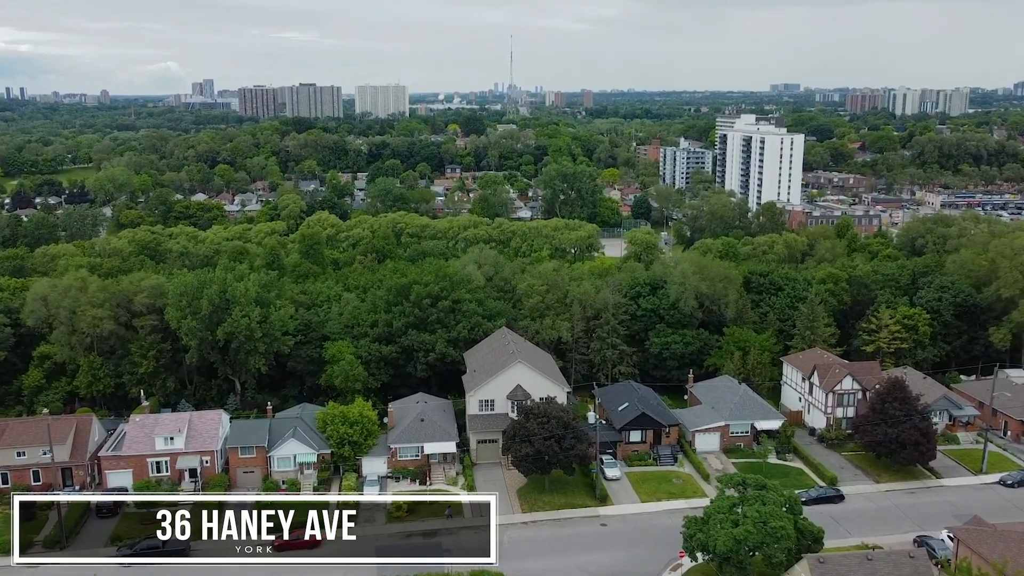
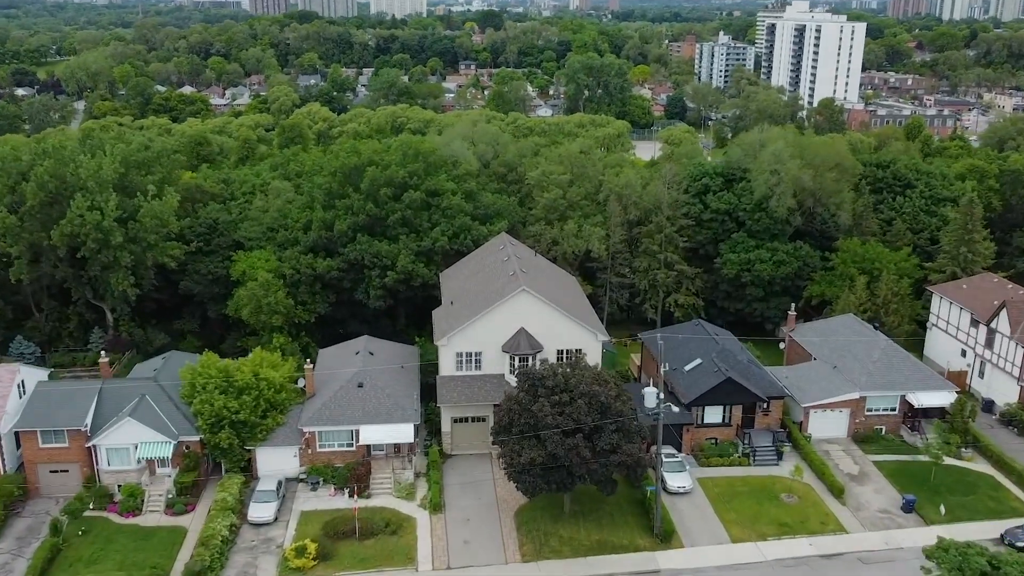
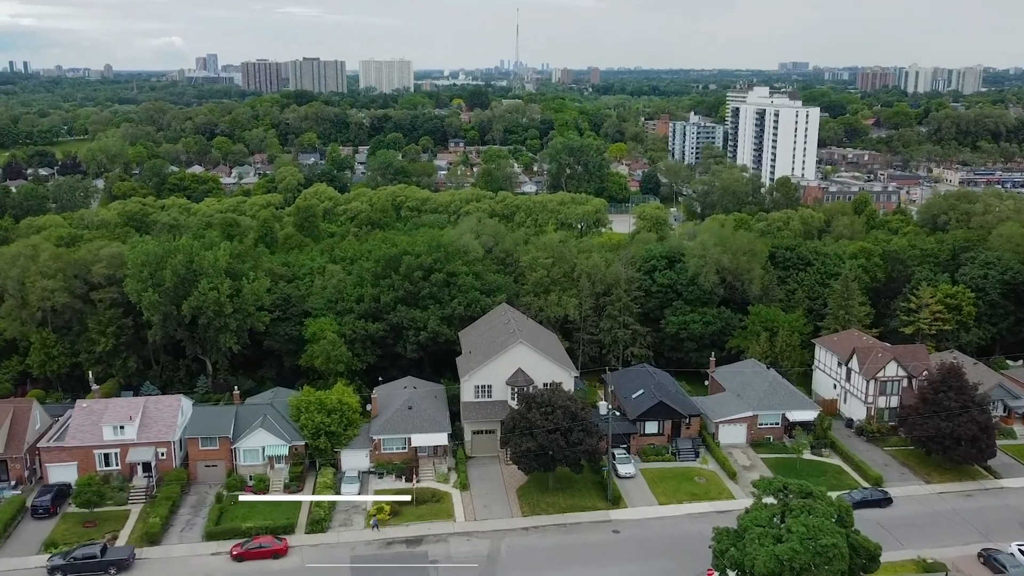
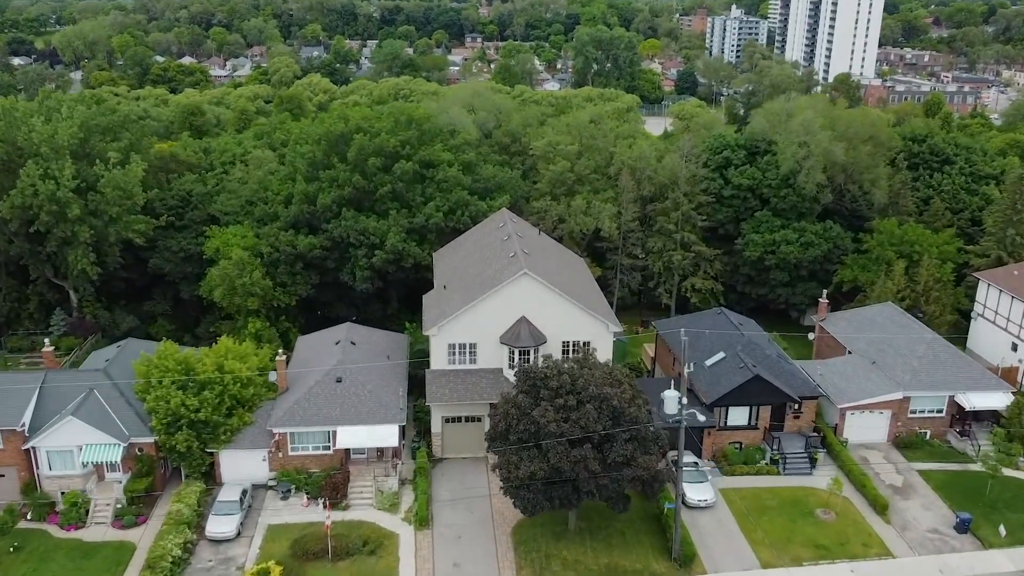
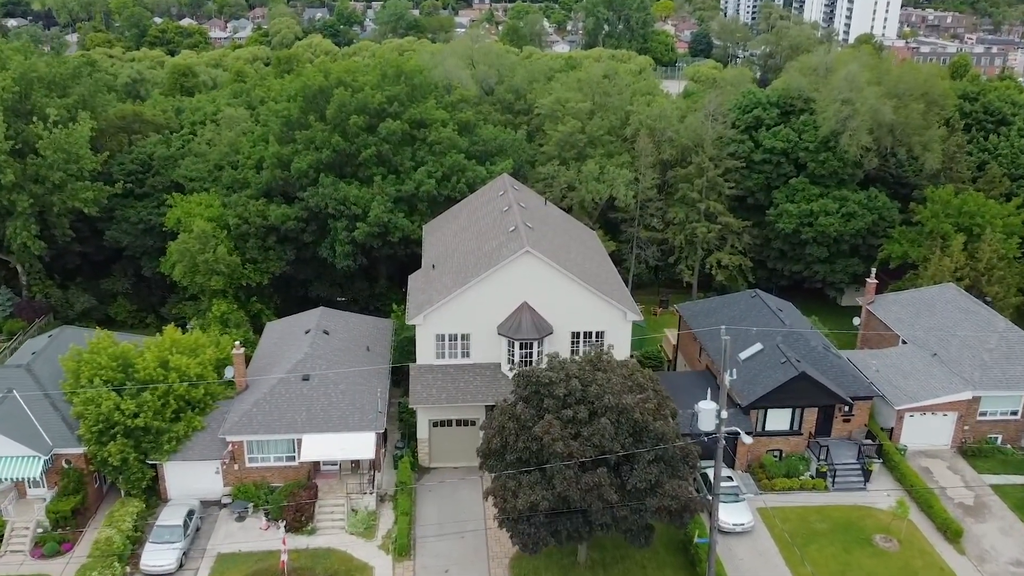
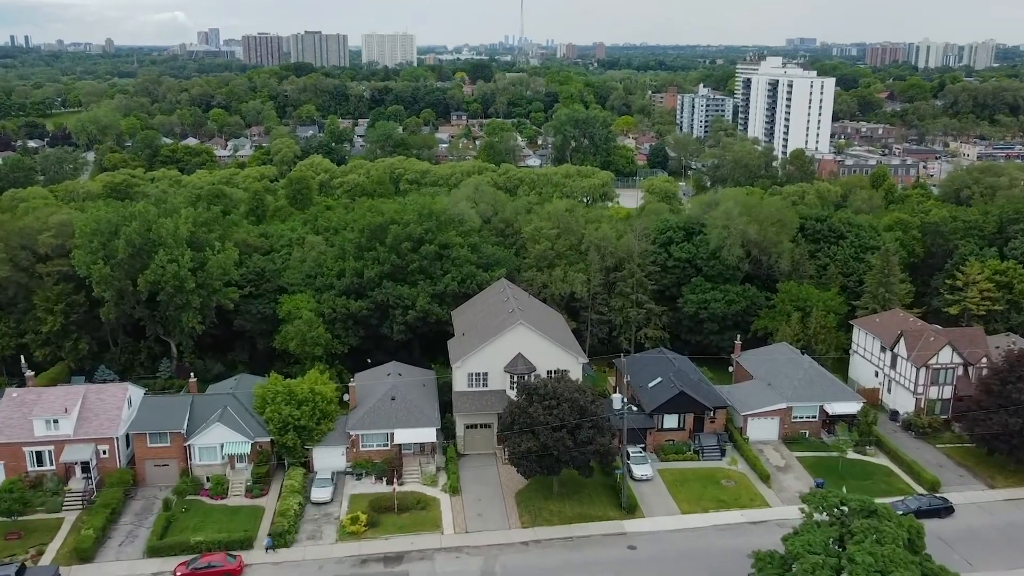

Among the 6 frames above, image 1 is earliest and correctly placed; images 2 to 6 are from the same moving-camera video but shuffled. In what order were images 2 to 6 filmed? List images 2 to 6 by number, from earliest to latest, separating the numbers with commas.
3, 6, 2, 4, 5
